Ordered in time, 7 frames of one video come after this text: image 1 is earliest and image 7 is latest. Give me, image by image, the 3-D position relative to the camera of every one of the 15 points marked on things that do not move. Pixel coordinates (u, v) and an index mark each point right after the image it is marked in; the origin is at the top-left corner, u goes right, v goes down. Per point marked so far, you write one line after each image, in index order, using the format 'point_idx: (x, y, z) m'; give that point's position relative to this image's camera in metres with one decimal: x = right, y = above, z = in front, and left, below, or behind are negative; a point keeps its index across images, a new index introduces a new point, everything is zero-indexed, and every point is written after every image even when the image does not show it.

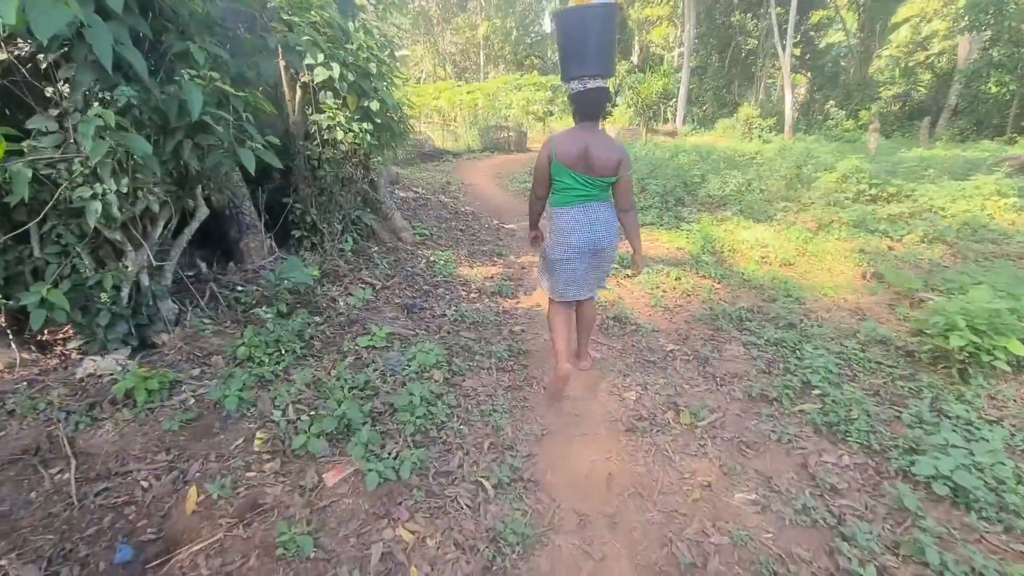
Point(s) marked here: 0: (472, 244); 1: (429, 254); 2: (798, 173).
0: (-0.5, +0.5, +5.8) m
1: (-0.9, +0.3, +5.1) m
2: (+5.1, +2.1, +8.8) m
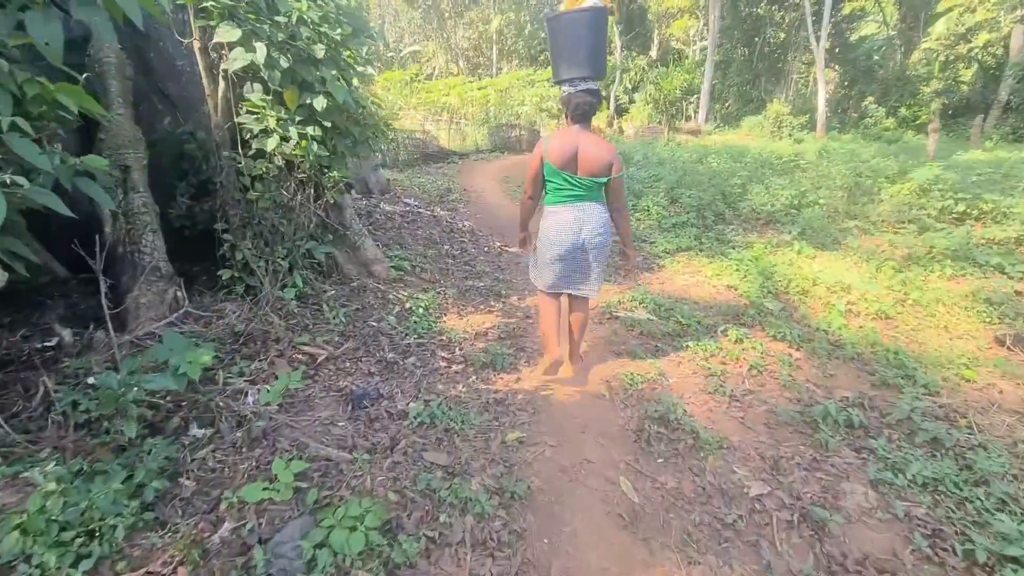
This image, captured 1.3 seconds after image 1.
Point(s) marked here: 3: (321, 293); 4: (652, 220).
0: (-0.4, +0.1, +4.6) m
1: (-0.8, -0.1, +3.9) m
2: (+5.2, +1.6, +7.5) m
3: (-1.4, 0.0, +3.7) m
4: (+1.8, +0.9, +6.5) m
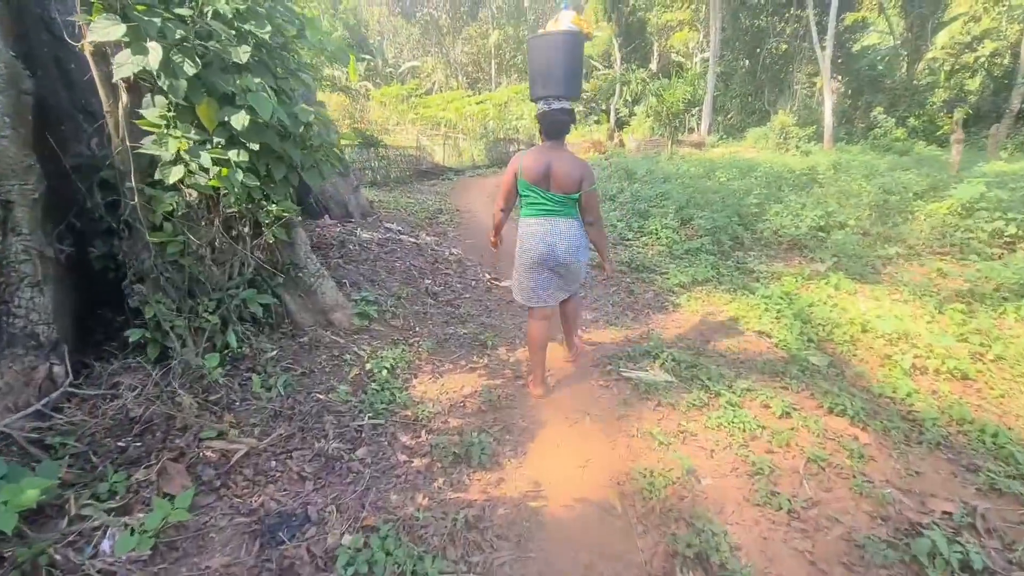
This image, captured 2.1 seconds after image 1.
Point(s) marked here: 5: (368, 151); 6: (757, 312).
0: (-0.5, -0.3, +3.9) m
1: (-0.9, -0.4, +3.2) m
2: (+5.1, +1.2, +6.8) m
3: (-1.5, -0.4, +3.0) m
4: (+1.8, +0.5, +5.8) m
5: (-3.4, +3.3, +11.9) m
6: (+2.0, -0.2, +3.9) m
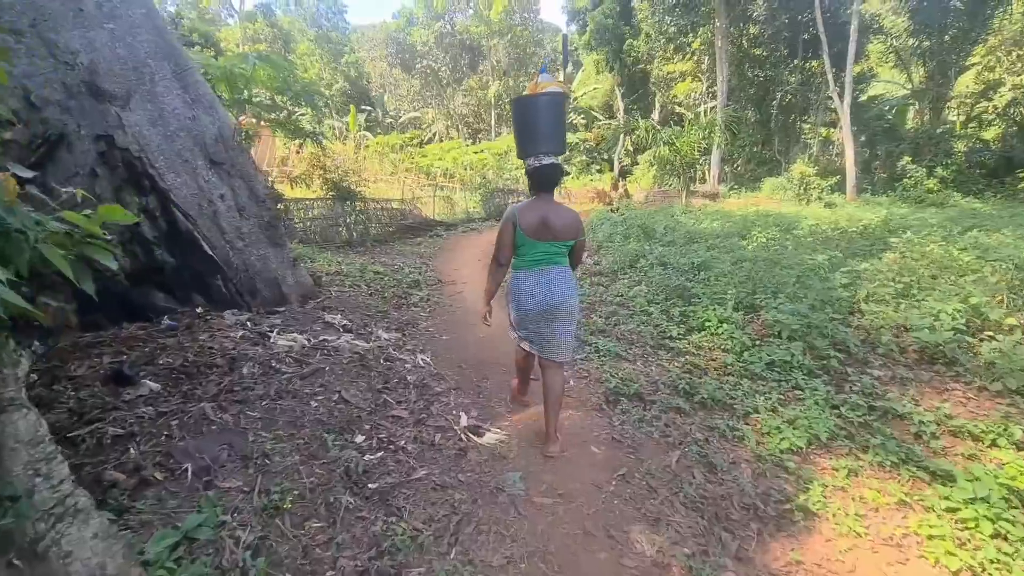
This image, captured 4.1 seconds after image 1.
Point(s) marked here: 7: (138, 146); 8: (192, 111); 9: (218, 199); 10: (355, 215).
0: (-0.6, -1.1, +1.9) m
1: (-1.0, -1.2, +1.2) m
2: (+5.1, +0.1, +4.9) m
3: (-1.6, -1.2, +1.0) m
4: (+1.7, -0.6, +3.9) m
5: (-3.5, +1.7, +10.2) m
6: (+1.9, -1.0, +1.9) m
7: (-3.1, +1.2, +4.1) m
8: (-2.9, +1.6, +4.5) m
9: (-2.7, +0.8, +4.6) m
10: (-3.3, +1.5, +10.4) m
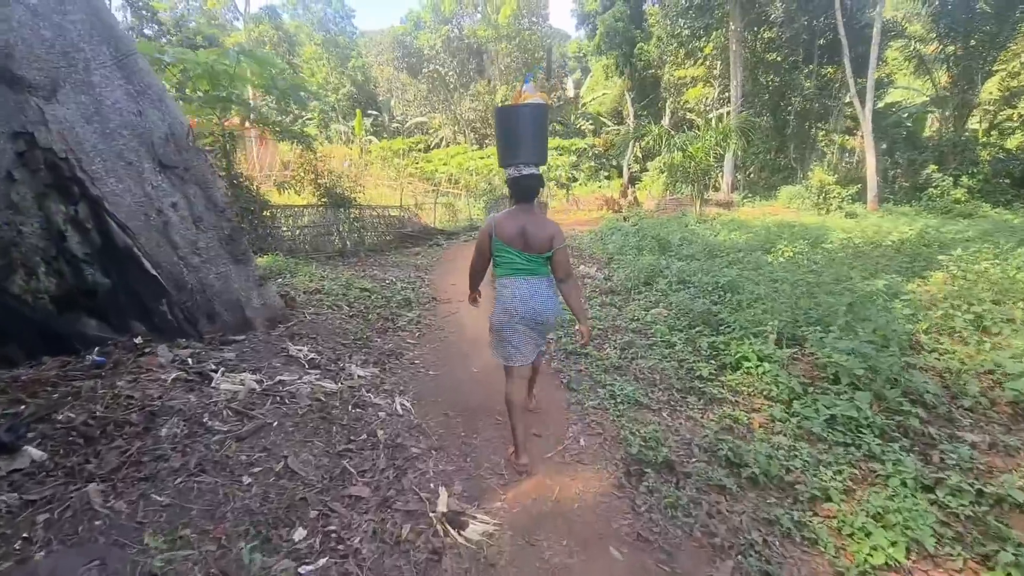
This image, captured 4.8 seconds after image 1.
0: (-0.6, -1.3, +1.2) m
1: (-1.1, -1.4, +0.5) m
2: (+5.1, -0.2, +4.1) m
3: (-1.7, -1.3, +0.3) m
4: (+1.7, -0.8, +3.1) m
5: (-3.4, +1.5, +9.5) m
6: (+1.8, -1.3, +1.2) m
7: (-3.1, +1.0, +3.4) m
8: (-2.9, +1.4, +3.8) m
9: (-2.7, +0.6, +3.9) m
10: (-3.2, +1.3, +9.7) m
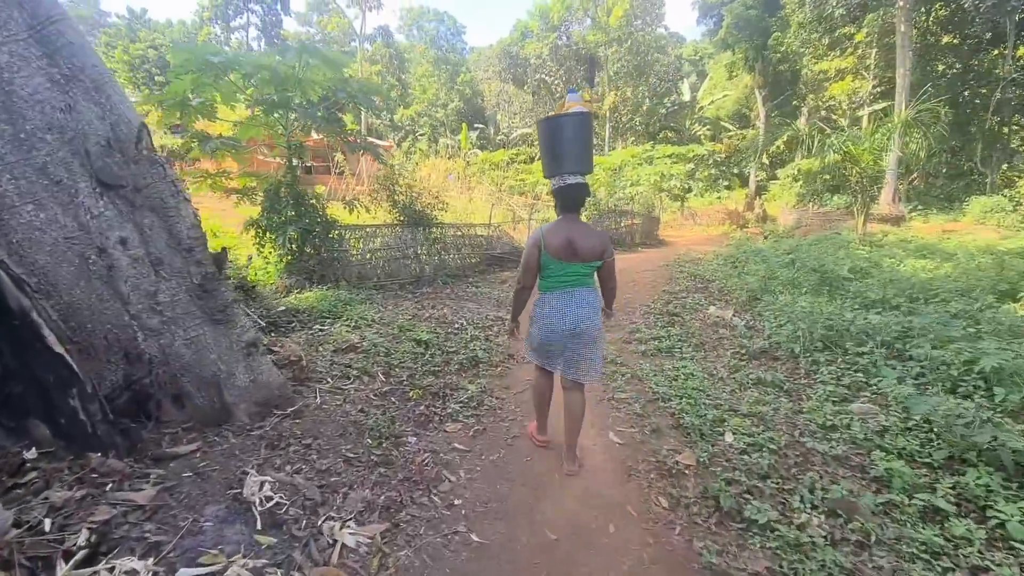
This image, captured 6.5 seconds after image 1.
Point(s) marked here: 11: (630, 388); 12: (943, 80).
0: (-0.8, -1.7, -0.5) m
1: (-1.3, -1.8, -1.1) m
2: (+5.5, -0.8, +1.2) m
3: (-1.9, -1.7, -1.2) m
4: (+1.9, -1.3, +1.0) m
5: (-1.6, +0.9, +8.3) m
6: (+1.7, -1.7, -1.0) m
7: (-2.6, +0.6, +2.3) m
8: (-2.3, +1.0, +2.6) m
9: (-2.2, +0.2, +2.6) m
10: (-1.4, +0.7, +8.4) m
11: (+1.0, -0.8, +4.1) m
12: (+15.1, +7.2, +16.8) m
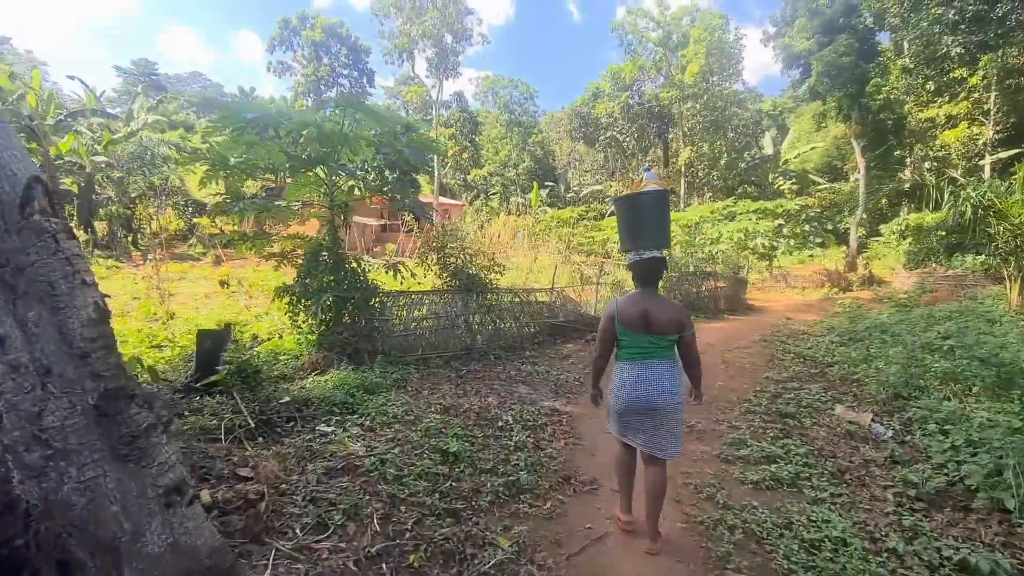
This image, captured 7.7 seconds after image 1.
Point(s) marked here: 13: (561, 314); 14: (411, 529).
0: (-1.1, -1.8, -1.7) m
1: (-1.7, -1.8, -2.2) m
2: (+5.3, -1.2, -0.8) m
3: (-2.4, -1.7, -2.2) m
4: (+1.8, -1.6, -0.6) m
5: (-0.7, -0.2, +7.3) m
6: (+1.2, -1.8, -2.5) m
7: (-2.5, +0.2, +1.6) m
8: (-2.2, +0.6, +1.9) m
9: (-2.0, -0.2, +1.8) m
10: (-0.5, -0.4, +7.4) m
11: (+1.3, -1.5, +2.7) m
12: (+17.2, +4.9, +14.0) m
13: (+0.8, -0.5, +8.6) m
14: (-0.6, -1.3, +2.7) m
